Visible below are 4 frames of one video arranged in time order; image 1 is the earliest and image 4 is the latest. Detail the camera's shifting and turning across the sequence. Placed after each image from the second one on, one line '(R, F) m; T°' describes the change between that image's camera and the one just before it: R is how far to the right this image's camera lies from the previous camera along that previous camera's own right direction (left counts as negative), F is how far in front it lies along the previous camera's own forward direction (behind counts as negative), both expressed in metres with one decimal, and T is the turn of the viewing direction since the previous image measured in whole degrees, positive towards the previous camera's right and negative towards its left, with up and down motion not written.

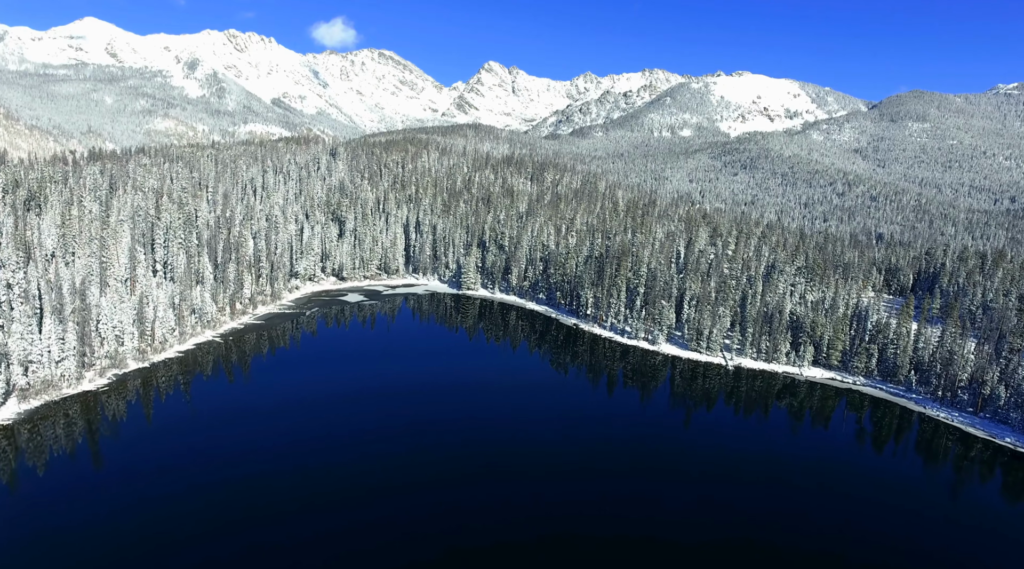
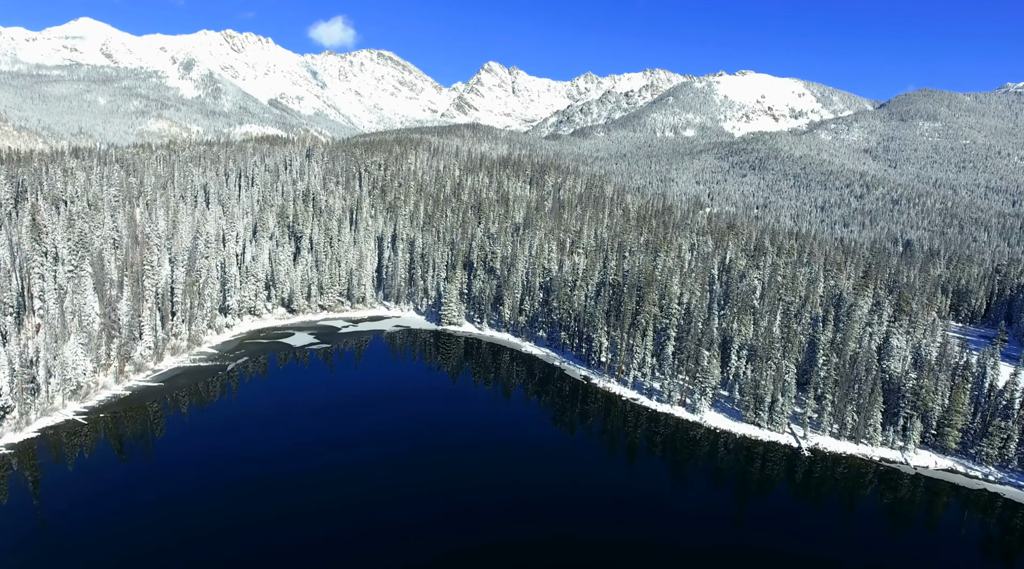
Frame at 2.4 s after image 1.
(+1.9, +43.9) m; 0°
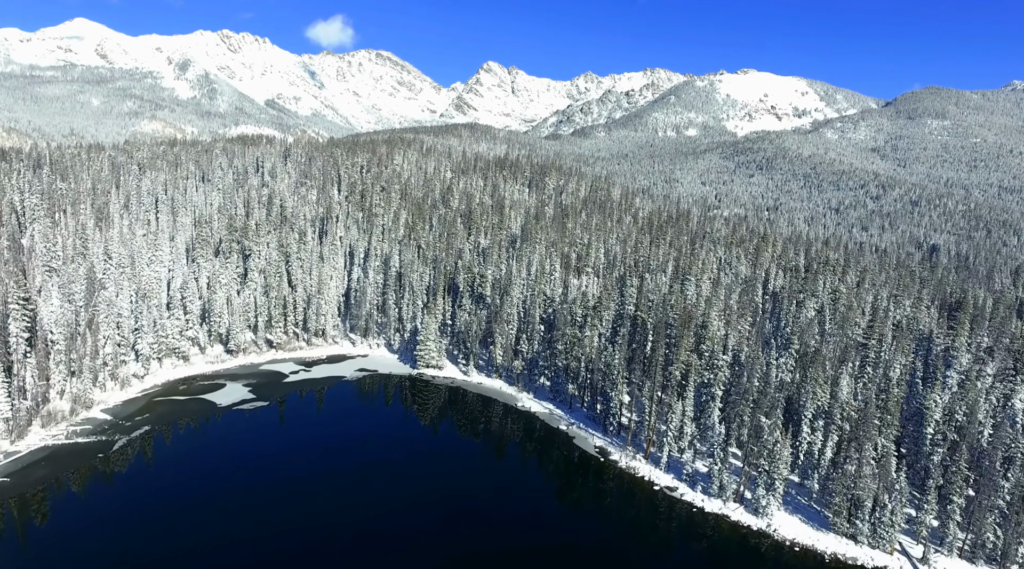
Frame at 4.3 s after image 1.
(+1.2, +35.5) m; 0°
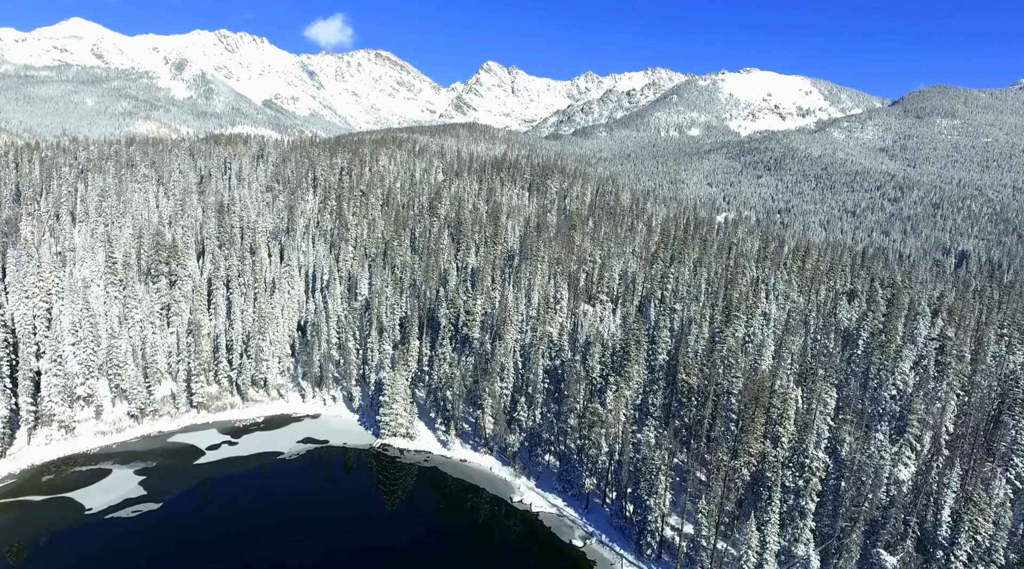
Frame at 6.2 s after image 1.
(+0.8, +34.4) m; 0°
